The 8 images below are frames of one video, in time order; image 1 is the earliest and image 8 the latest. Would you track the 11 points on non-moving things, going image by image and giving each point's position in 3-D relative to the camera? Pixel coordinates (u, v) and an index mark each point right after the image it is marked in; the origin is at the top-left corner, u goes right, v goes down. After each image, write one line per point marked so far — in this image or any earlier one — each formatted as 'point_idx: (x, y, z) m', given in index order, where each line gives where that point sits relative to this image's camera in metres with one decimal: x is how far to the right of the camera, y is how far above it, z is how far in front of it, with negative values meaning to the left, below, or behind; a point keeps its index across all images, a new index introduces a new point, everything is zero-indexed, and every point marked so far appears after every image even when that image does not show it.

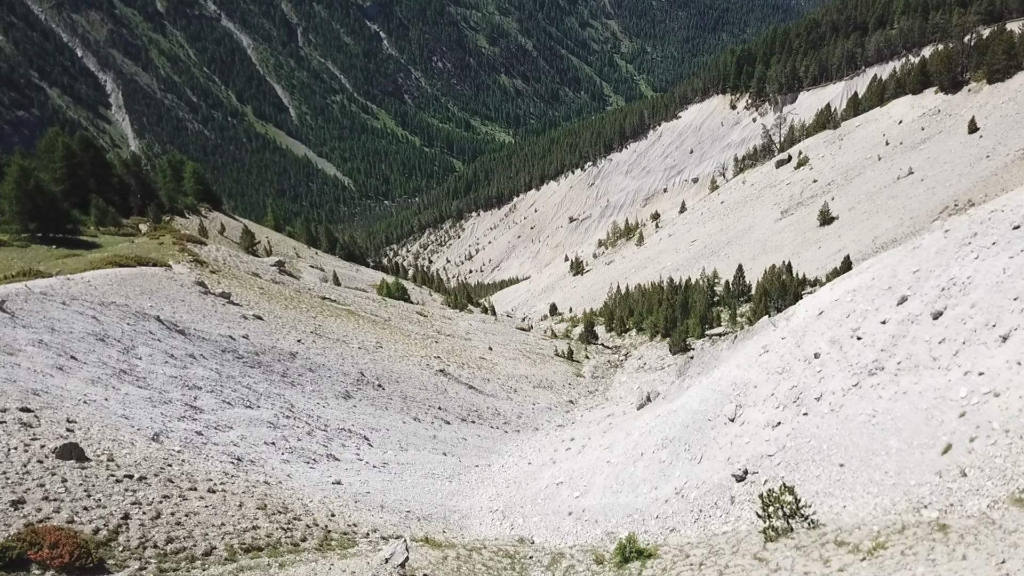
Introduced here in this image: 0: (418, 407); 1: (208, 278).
0: (-2.0, -2.6, +17.8) m
1: (-6.9, +0.2, +18.9) m
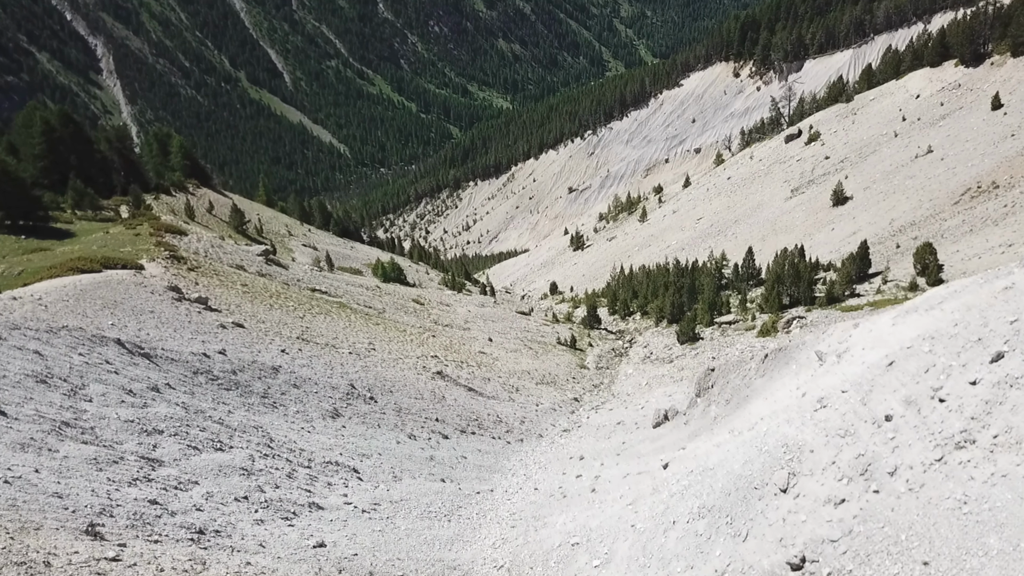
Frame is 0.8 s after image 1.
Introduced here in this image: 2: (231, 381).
0: (-2.0, -2.6, +16.4) m
1: (-6.9, +0.2, +17.4) m
2: (-4.5, -1.5, +13.2) m
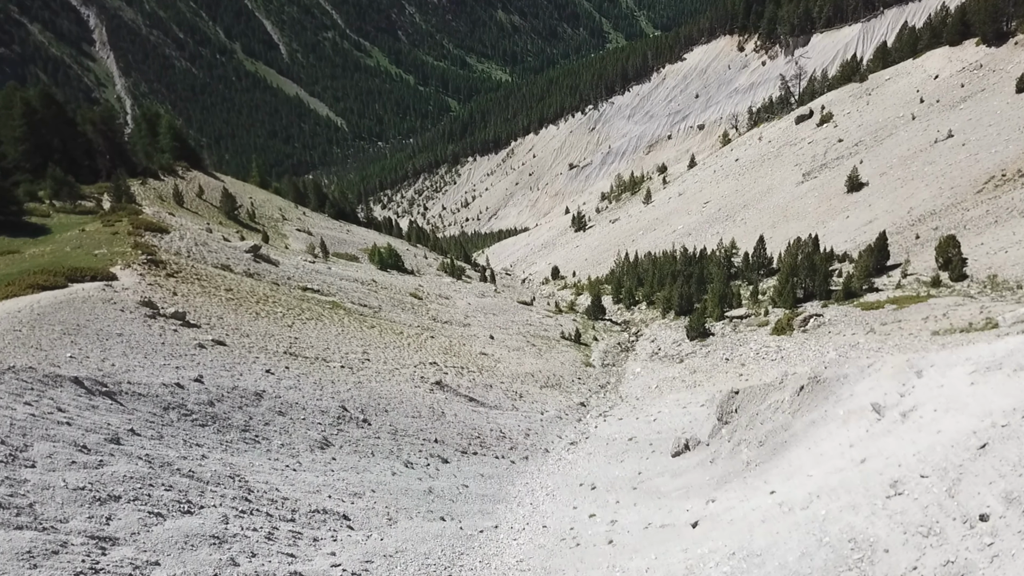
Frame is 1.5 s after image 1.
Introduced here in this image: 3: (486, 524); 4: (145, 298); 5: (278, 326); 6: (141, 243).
0: (-1.9, -2.9, +15.2) m
1: (-6.8, 0.0, +16.0) m
2: (-4.4, -1.8, +11.9) m
3: (-0.4, -3.8, +13.3) m
4: (-6.5, -0.2, +14.7) m
5: (-4.9, -0.8, +17.5) m
6: (-8.6, +1.0, +19.2) m
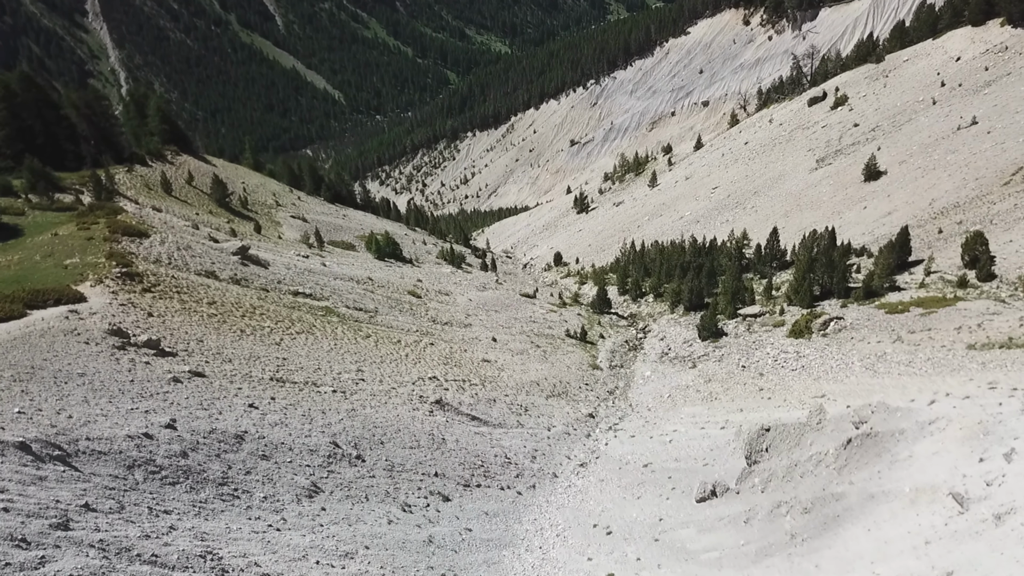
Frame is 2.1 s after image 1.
0: (-1.7, -3.3, +13.9) m
1: (-6.6, -0.4, +14.6) m
2: (-4.3, -2.3, +10.6) m
3: (-0.3, -4.2, +12.0) m
4: (-6.4, -0.6, +13.3) m
5: (-4.8, -1.1, +16.1) m
6: (-8.5, +0.8, +17.7) m
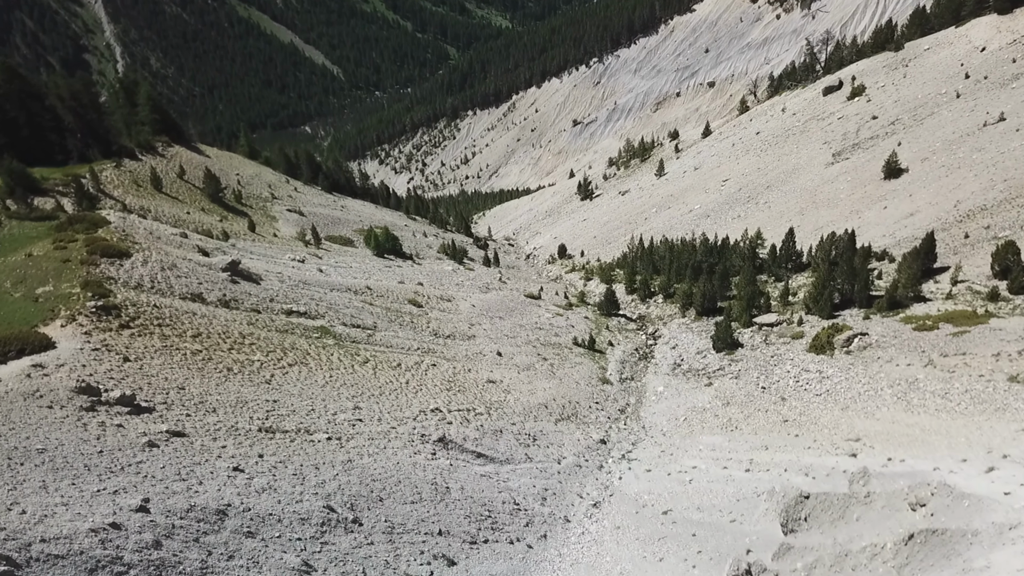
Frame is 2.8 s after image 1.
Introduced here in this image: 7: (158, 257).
0: (-1.6, -4.0, +12.6) m
1: (-6.5, -1.1, +13.3) m
2: (-4.1, -3.1, +9.3) m
3: (-0.1, -5.0, +10.8) m
4: (-6.2, -1.3, +12.0) m
5: (-4.6, -1.8, +14.8) m
6: (-8.3, +0.2, +16.4) m
7: (-8.4, +0.7, +19.6) m
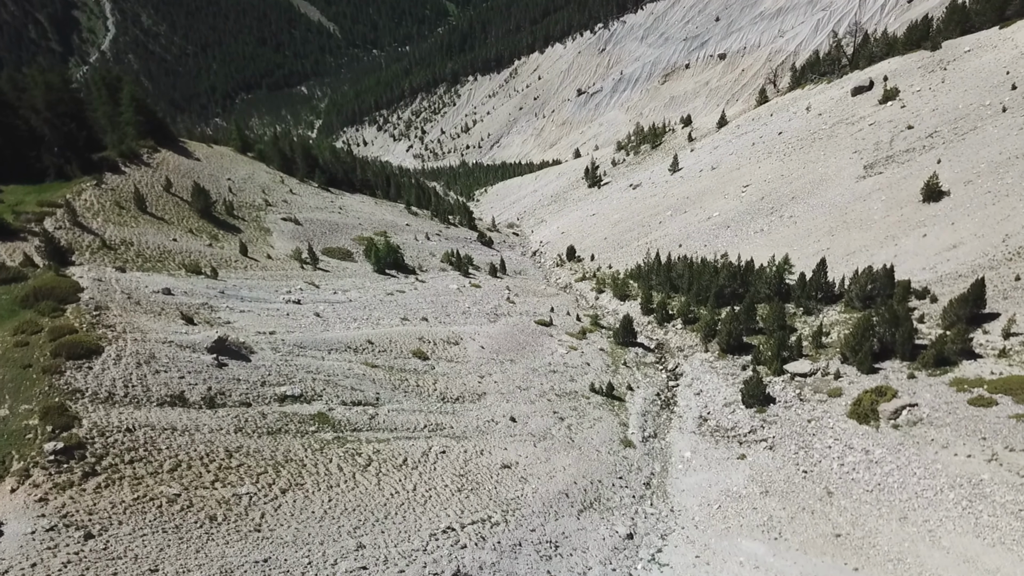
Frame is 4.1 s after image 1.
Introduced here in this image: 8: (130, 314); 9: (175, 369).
0: (-1.1, -6.3, +10.8) m
1: (-6.0, -3.3, +11.3) m
2: (-3.7, -5.6, +7.4) m
3: (+0.3, -7.4, +9.0) m
4: (-5.8, -3.6, +10.0) m
5: (-4.2, -3.9, +12.8) m
6: (-7.9, -1.9, +14.3) m
7: (-8.0, -1.2, +17.5) m
8: (-8.8, -0.6, +19.2) m
9: (-6.9, -1.7, +17.2) m
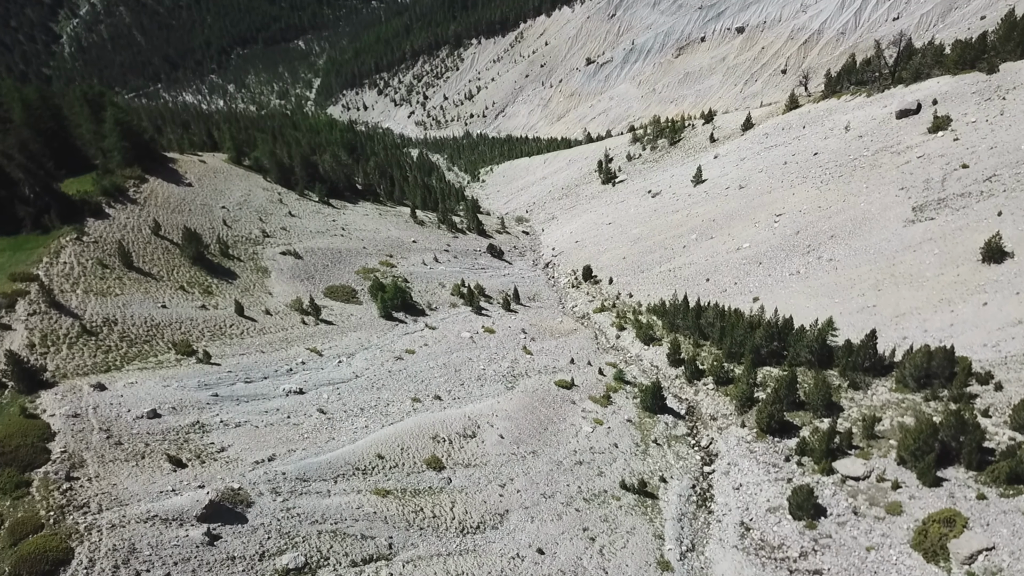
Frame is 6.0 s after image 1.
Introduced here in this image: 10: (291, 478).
0: (-0.5, -9.9, +8.7) m
1: (-5.4, -6.9, +9.0) m
2: (-3.0, -9.5, +5.4) m
3: (+0.9, -11.2, +7.1) m
4: (-5.1, -7.3, +7.8) m
5: (-3.5, -7.4, +10.6) m
6: (-7.2, -5.3, +11.9) m
7: (-7.3, -4.4, +15.1) m
8: (-8.2, -3.7, +16.8) m
9: (-6.3, -4.9, +14.8) m
10: (-5.3, -4.4, +19.4) m
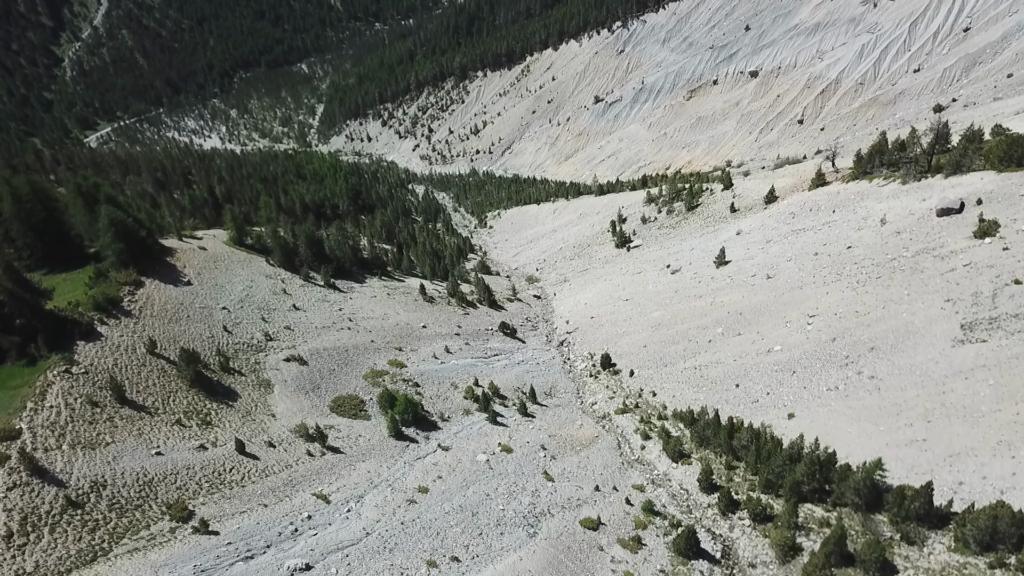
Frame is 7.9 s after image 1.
0: (+0.2, -14.2, +6.4) m
1: (-4.7, -11.2, +6.8) m
2: (-2.3, -13.7, +3.1) m
3: (+1.6, -15.4, +4.8) m
4: (-4.4, -11.6, +5.5) m
5: (-2.8, -11.7, +8.4) m
6: (-6.5, -9.6, +9.7) m
7: (-6.6, -8.7, +12.9) m
8: (-7.4, -8.1, +14.6) m
9: (-5.6, -9.3, +12.6) m
10: (-4.6, -8.8, +17.2) m
